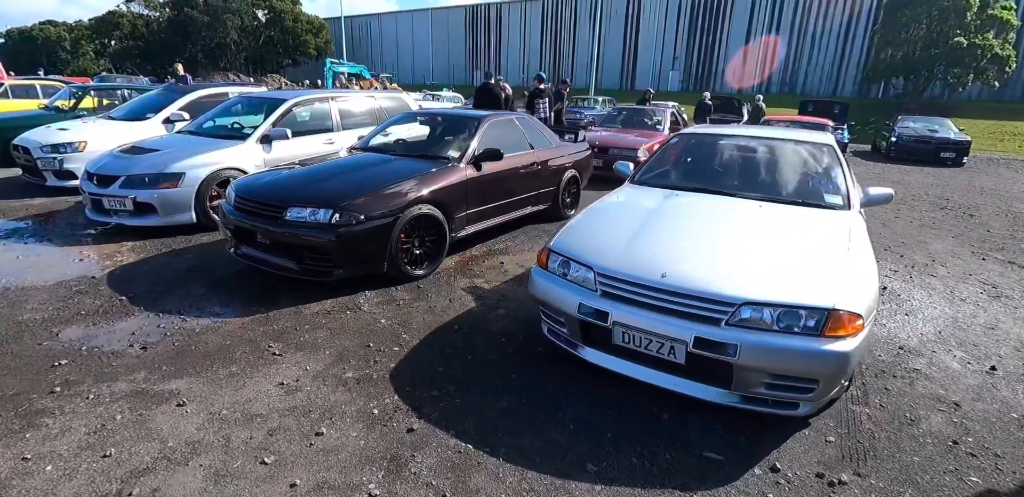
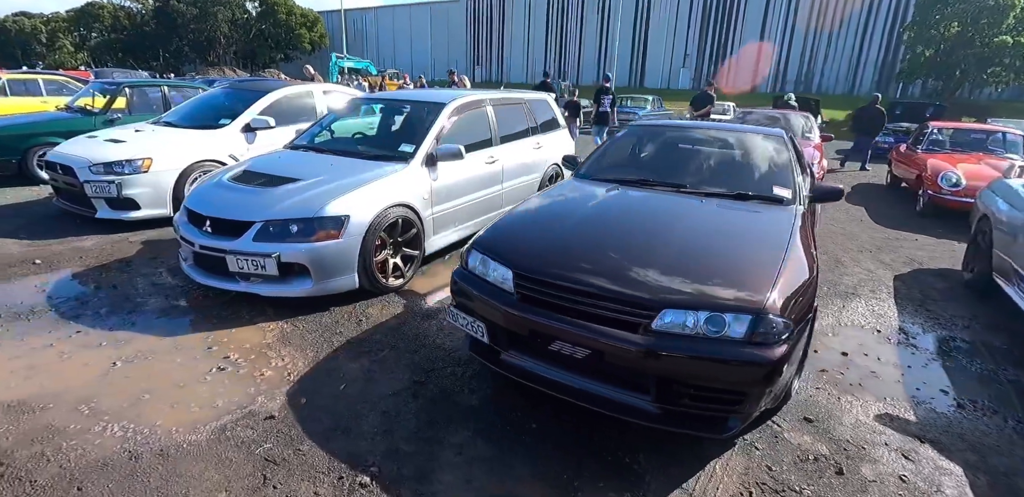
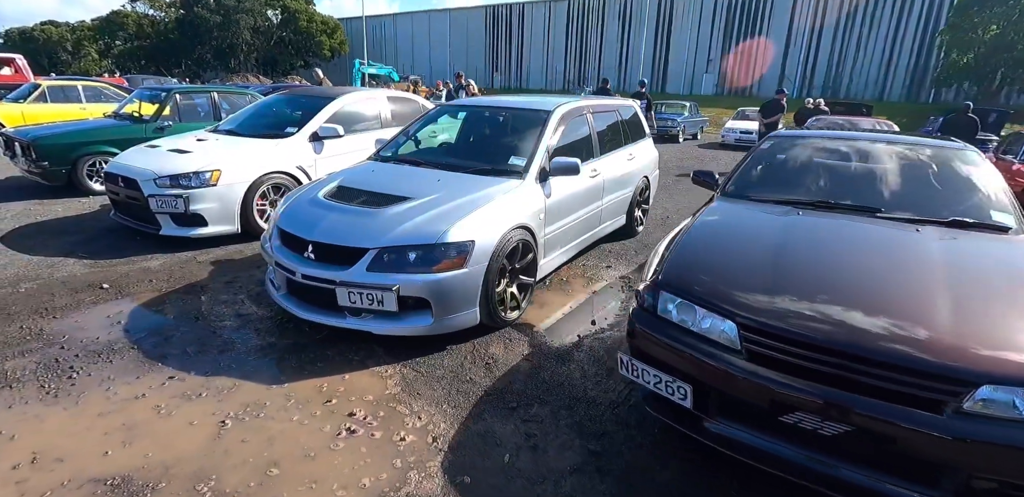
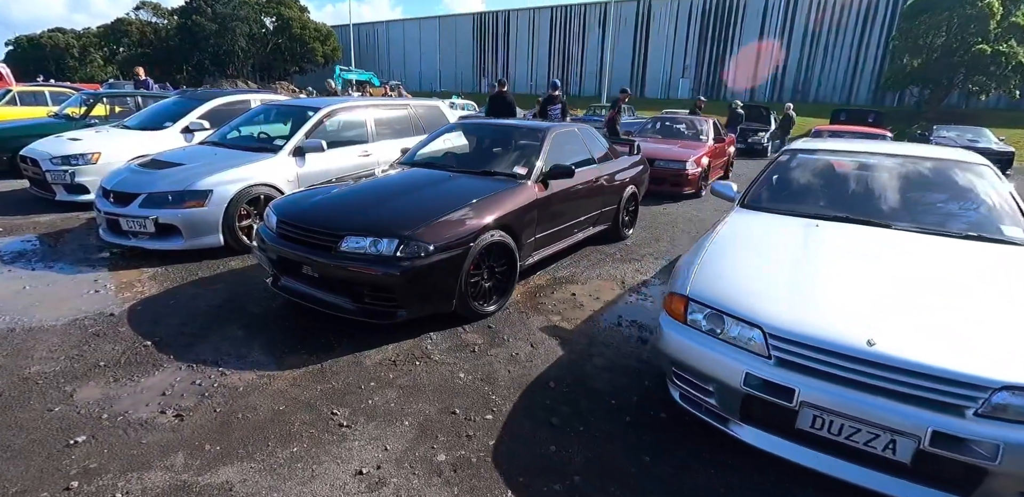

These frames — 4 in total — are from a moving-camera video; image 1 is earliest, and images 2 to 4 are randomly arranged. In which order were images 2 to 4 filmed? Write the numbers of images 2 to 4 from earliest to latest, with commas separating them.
4, 2, 3
